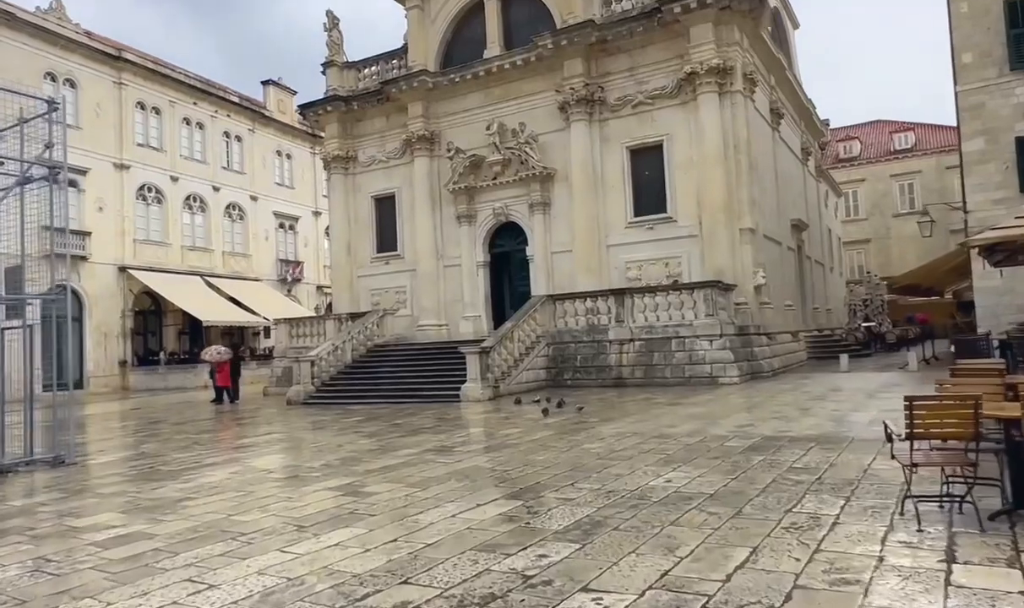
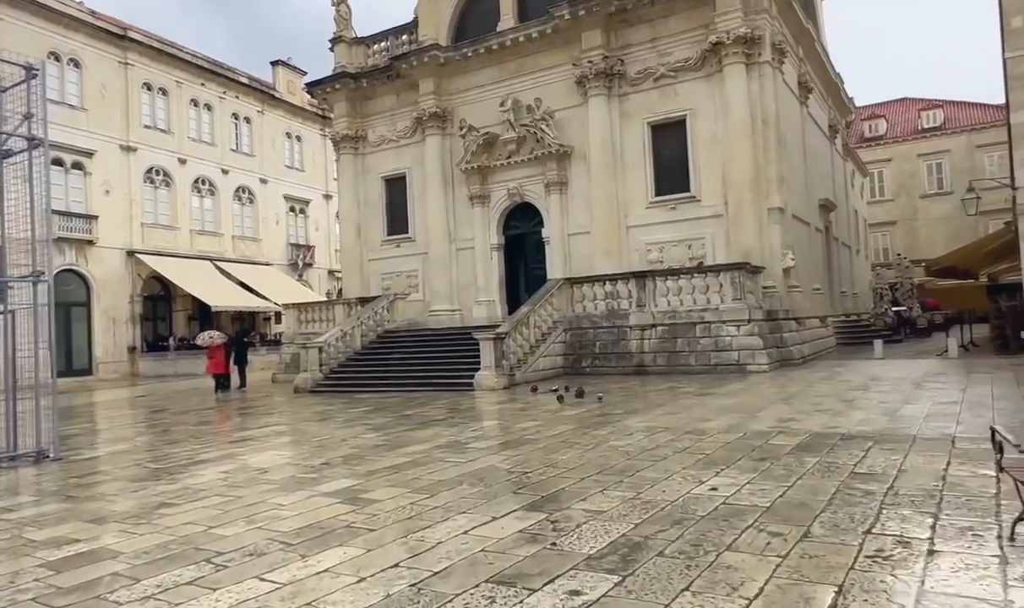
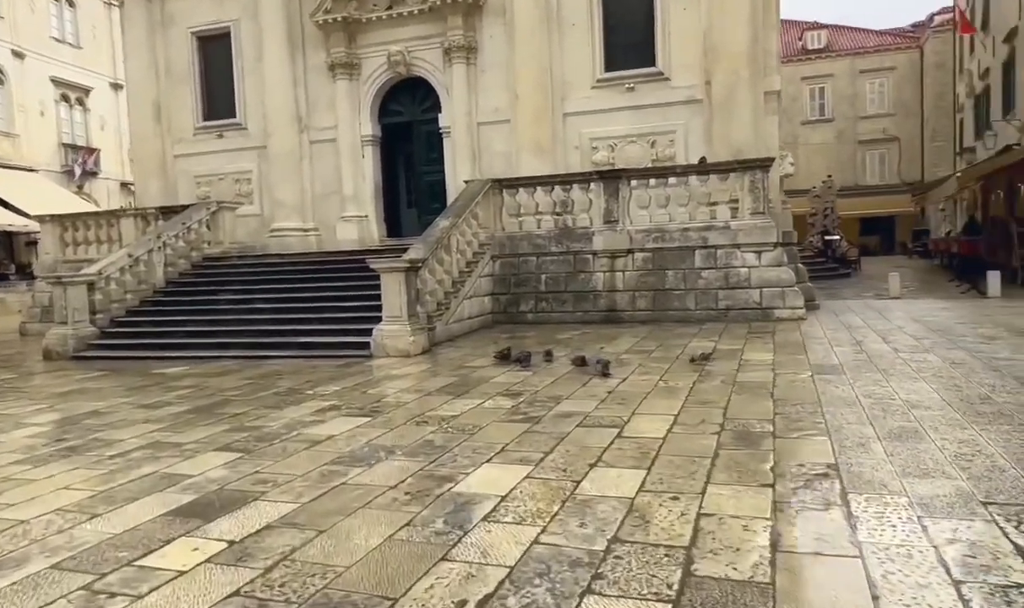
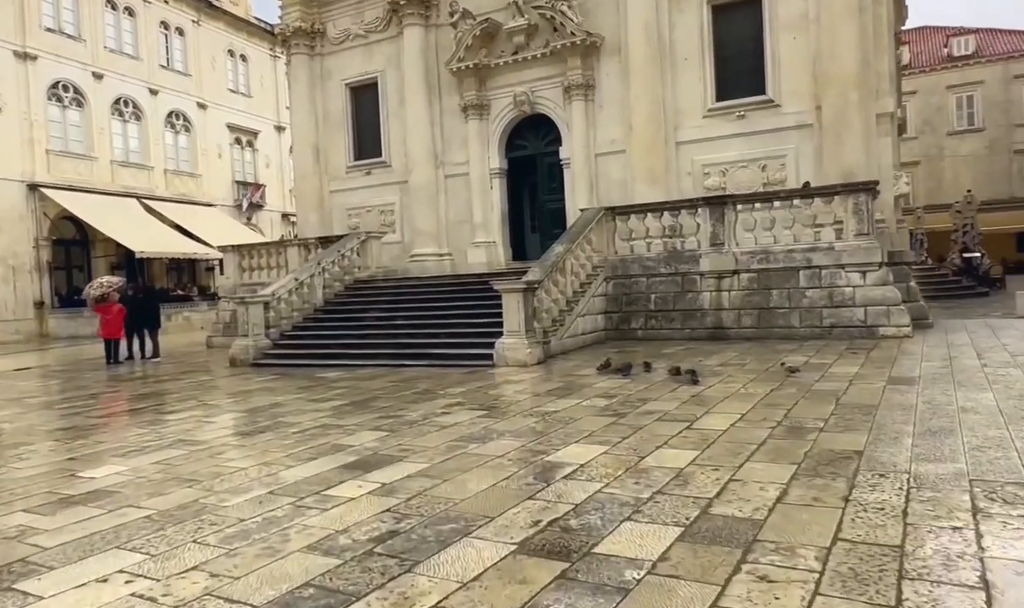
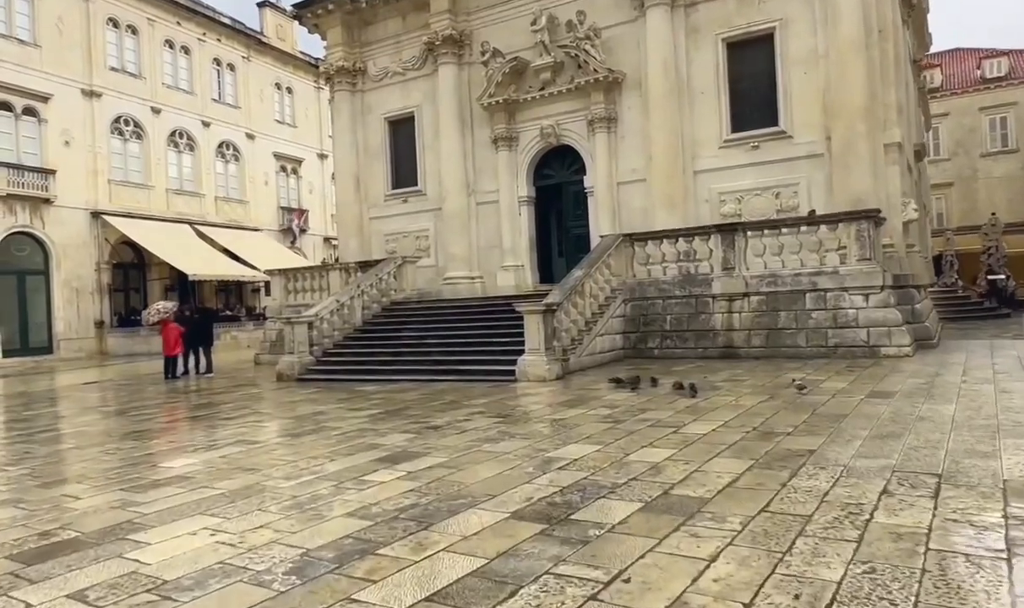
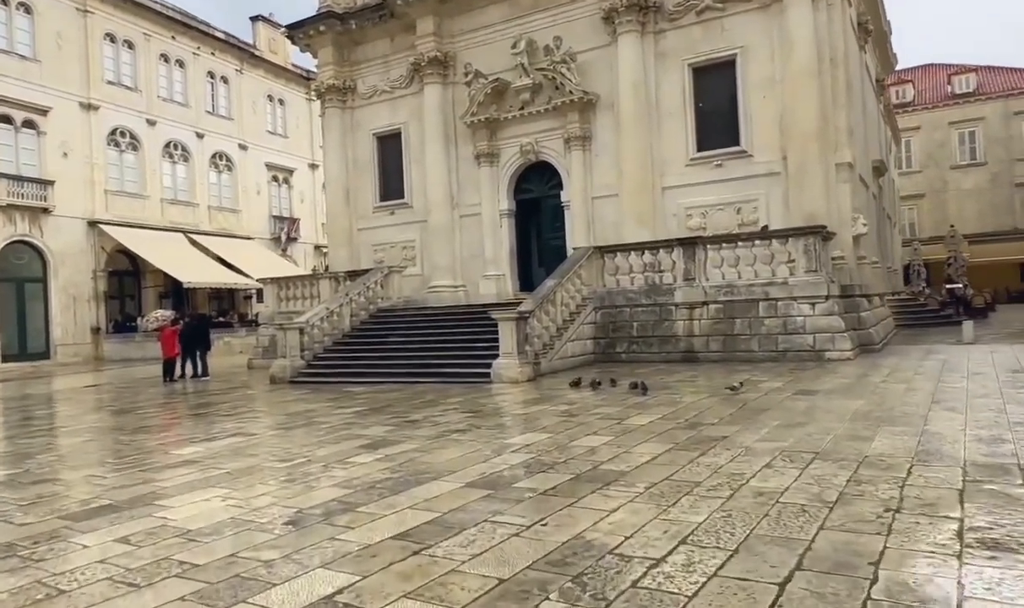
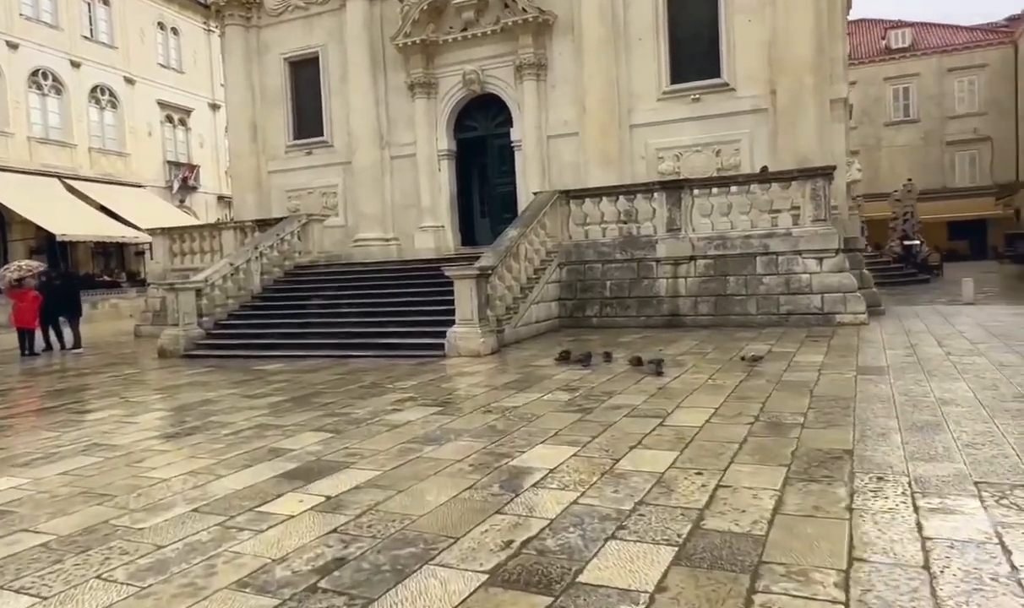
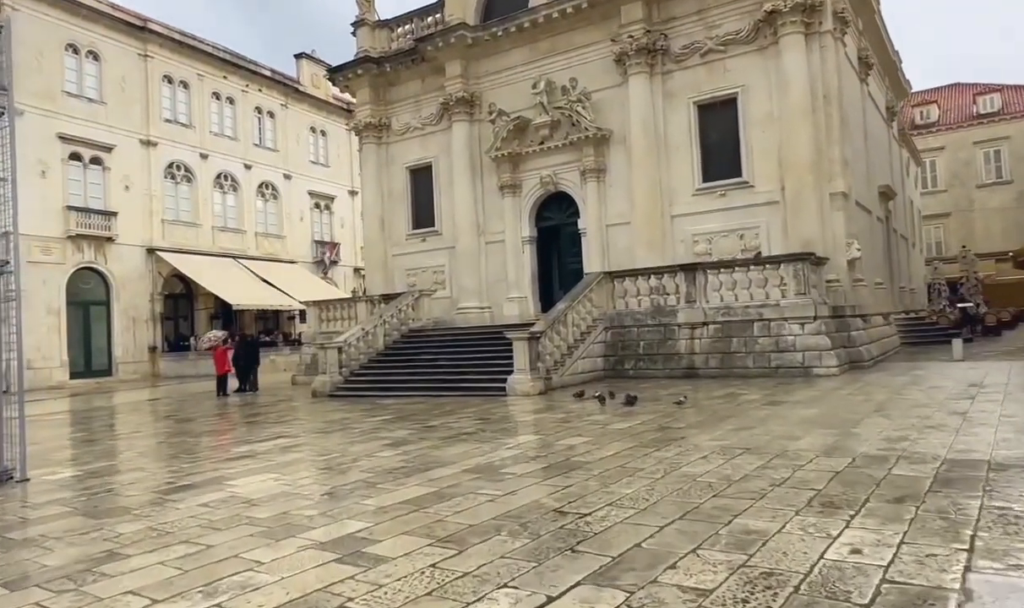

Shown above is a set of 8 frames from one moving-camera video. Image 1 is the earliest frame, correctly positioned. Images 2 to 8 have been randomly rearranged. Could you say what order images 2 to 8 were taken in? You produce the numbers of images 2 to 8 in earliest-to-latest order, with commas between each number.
2, 8, 6, 5, 4, 7, 3
